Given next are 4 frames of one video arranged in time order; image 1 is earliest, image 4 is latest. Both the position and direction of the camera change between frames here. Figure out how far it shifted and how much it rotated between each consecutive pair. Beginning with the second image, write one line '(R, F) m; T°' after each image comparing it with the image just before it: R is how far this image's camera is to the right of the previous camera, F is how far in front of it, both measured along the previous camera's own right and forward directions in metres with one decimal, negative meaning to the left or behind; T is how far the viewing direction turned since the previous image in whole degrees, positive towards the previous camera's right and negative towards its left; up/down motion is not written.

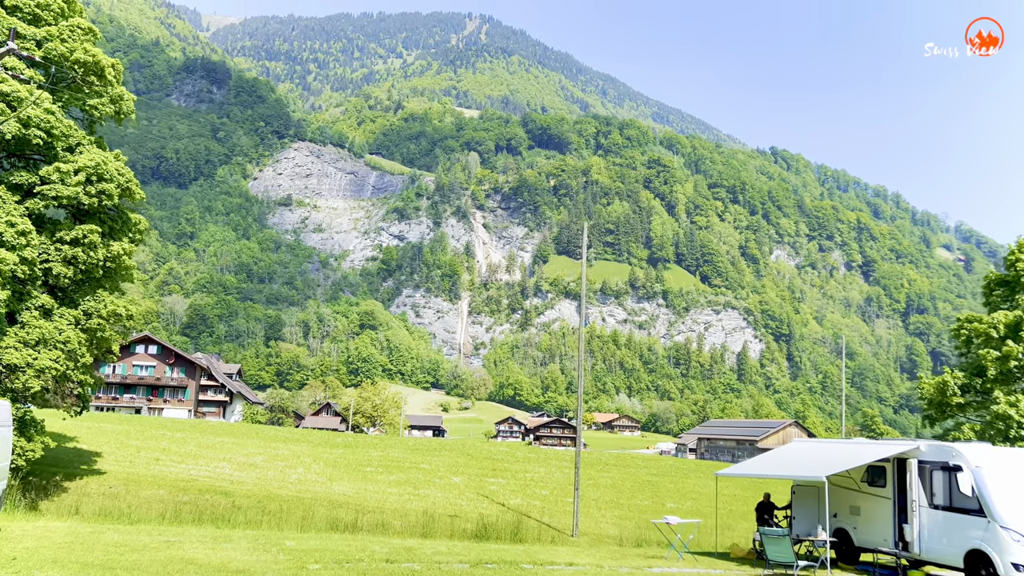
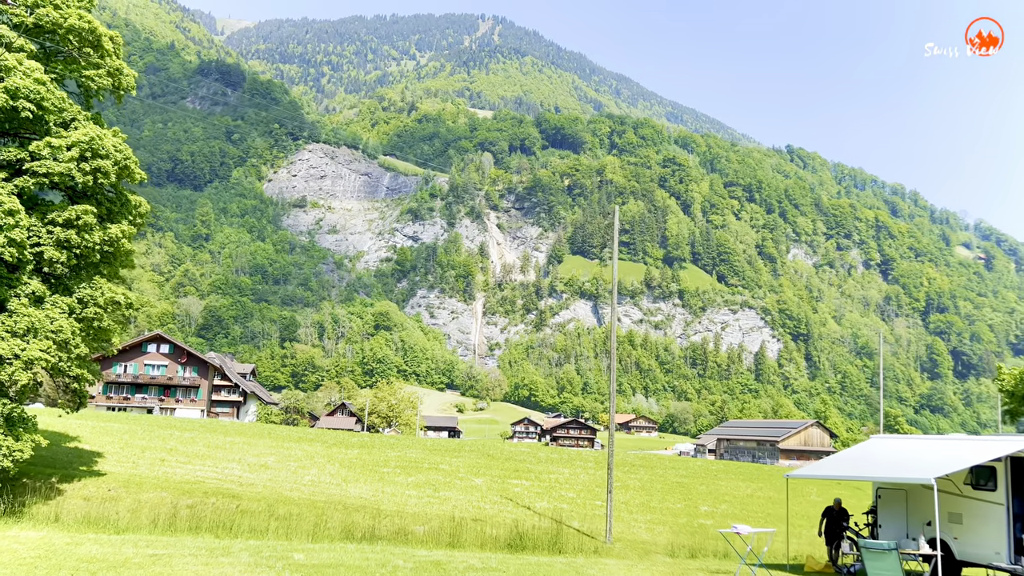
(-0.3, +1.4) m; -1°
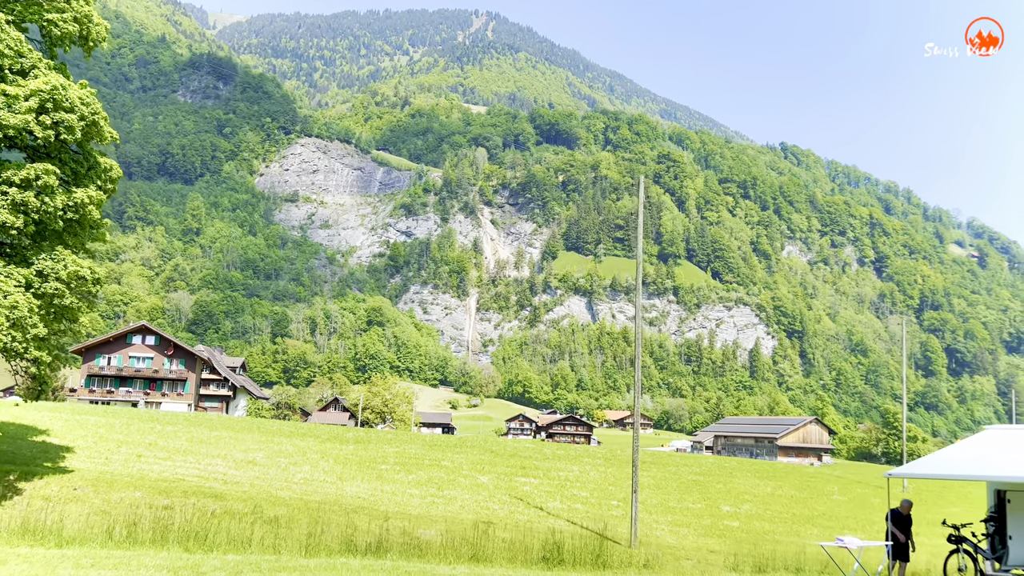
(-0.5, +1.7) m; +1°
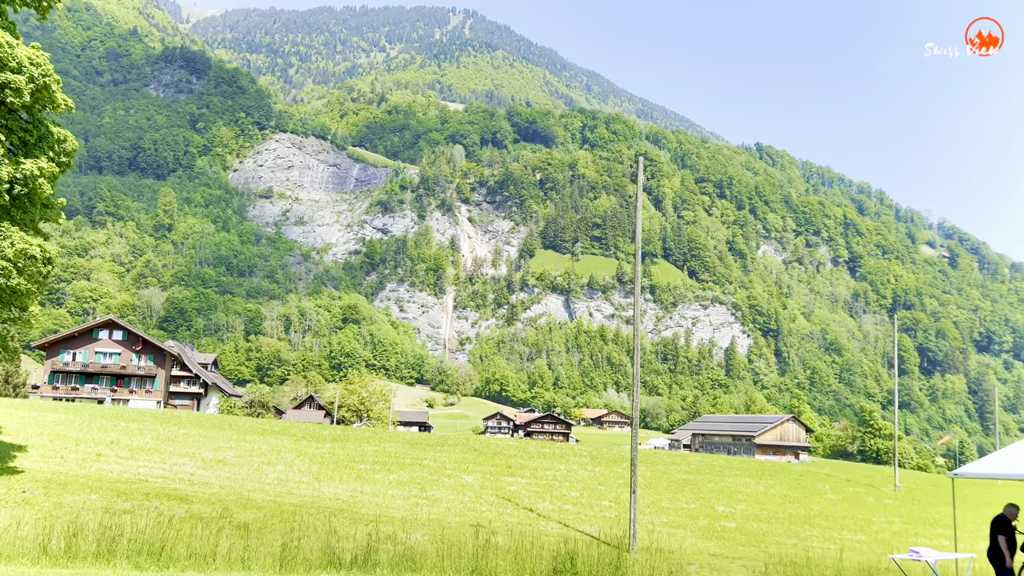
(-0.3, +1.0) m; +2°
